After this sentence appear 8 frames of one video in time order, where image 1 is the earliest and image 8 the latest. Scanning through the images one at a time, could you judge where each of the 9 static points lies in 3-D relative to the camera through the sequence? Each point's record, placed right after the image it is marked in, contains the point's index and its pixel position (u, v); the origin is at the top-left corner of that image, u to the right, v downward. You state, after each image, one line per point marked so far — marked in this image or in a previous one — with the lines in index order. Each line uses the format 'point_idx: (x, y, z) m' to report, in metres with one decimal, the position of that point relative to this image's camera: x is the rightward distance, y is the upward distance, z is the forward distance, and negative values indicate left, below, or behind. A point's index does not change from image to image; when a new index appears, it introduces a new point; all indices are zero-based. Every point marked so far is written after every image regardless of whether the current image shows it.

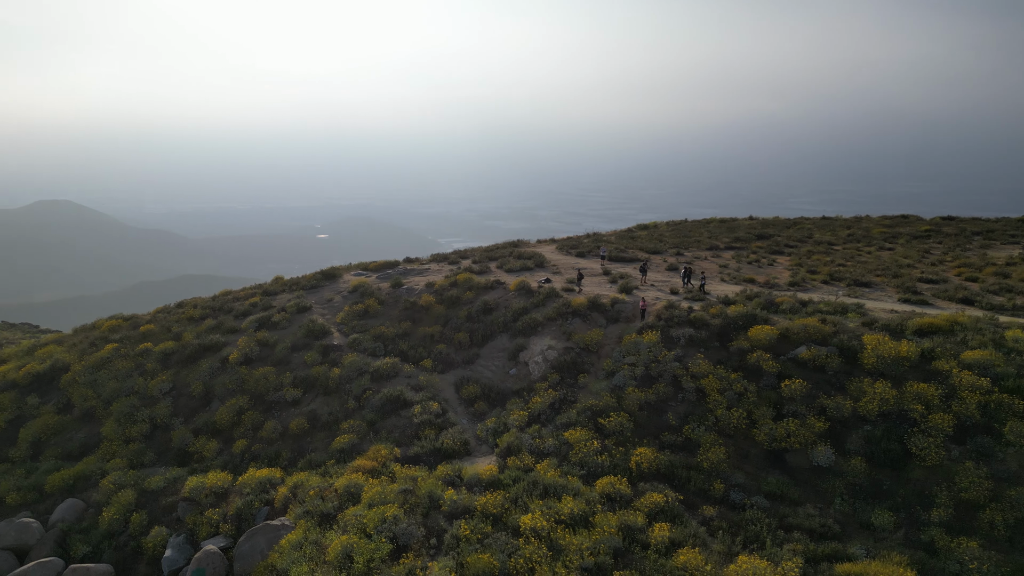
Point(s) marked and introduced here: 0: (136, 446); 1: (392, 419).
0: (-7.9, -3.3, +16.2) m
1: (-2.5, -2.7, +15.9) m
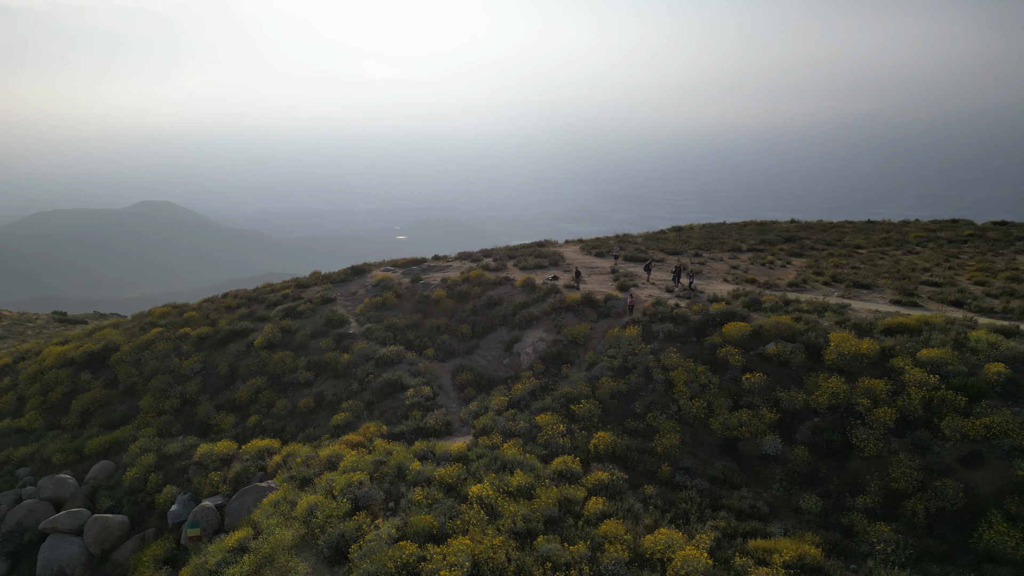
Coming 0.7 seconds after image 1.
0: (-8.1, -3.0, +18.2) m
1: (-2.8, -2.5, +17.4) m
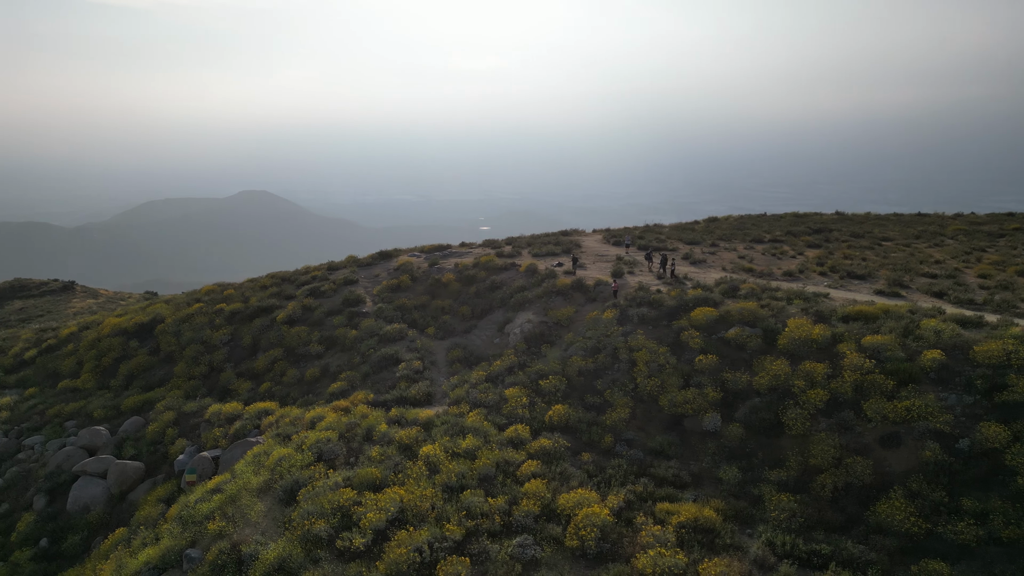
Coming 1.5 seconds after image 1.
0: (-8.4, -2.4, +20.4) m
1: (-3.2, -2.1, +19.0) m
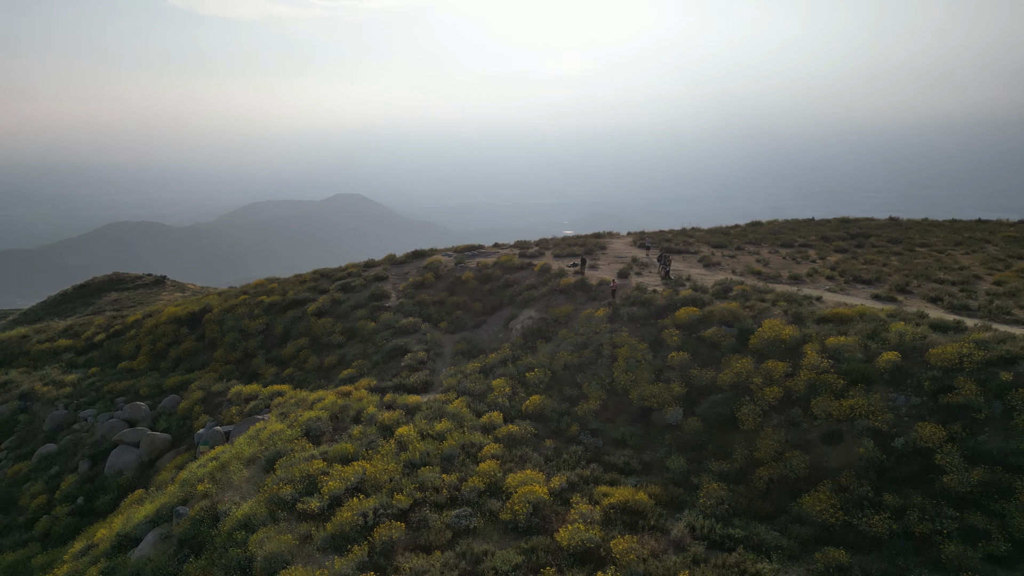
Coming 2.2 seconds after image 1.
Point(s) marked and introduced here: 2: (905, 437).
0: (-8.2, -2.2, +22.4) m
1: (-3.2, -1.9, +20.3) m
2: (+6.3, -2.4, +12.3) m
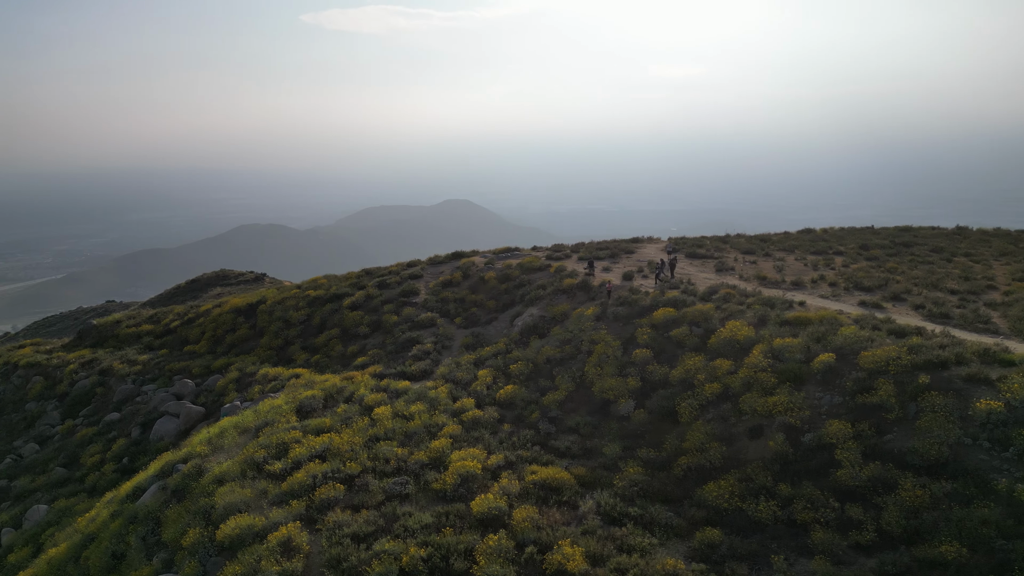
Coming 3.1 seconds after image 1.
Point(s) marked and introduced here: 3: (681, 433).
0: (-7.9, -2.0, +24.9) m
1: (-3.2, -1.8, +22.1) m
2: (+5.0, -2.4, +12.9) m
3: (+3.1, -2.7, +14.4) m
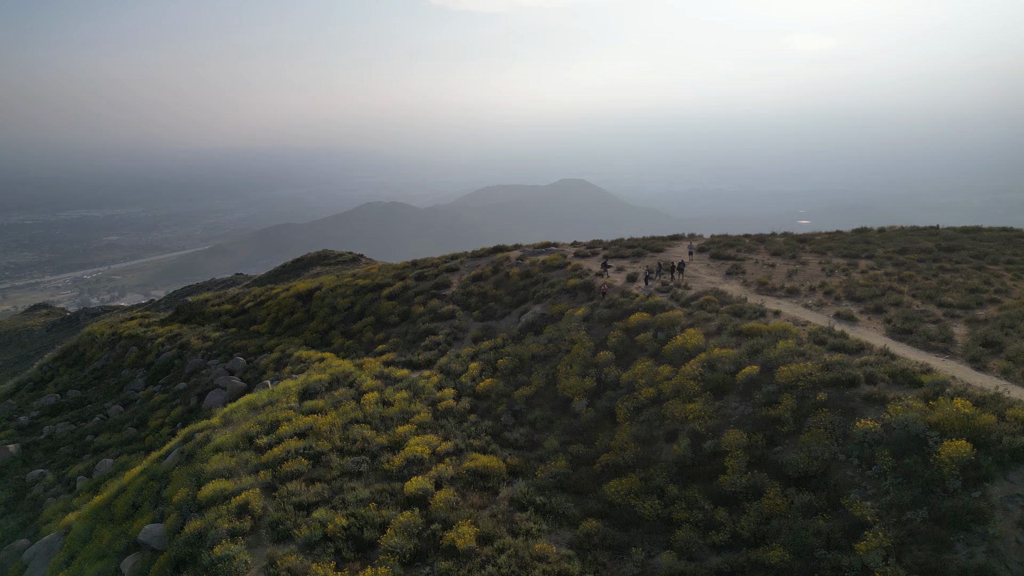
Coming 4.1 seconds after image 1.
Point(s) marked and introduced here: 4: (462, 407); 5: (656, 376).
0: (-7.2, -1.6, +27.7) m
1: (-3.0, -1.7, +24.3) m
2: (+3.7, -2.7, +13.9) m
3: (+2.0, -2.9, +15.8) m
4: (-1.2, -2.8, +18.4) m
5: (+3.1, -1.9, +16.5) m
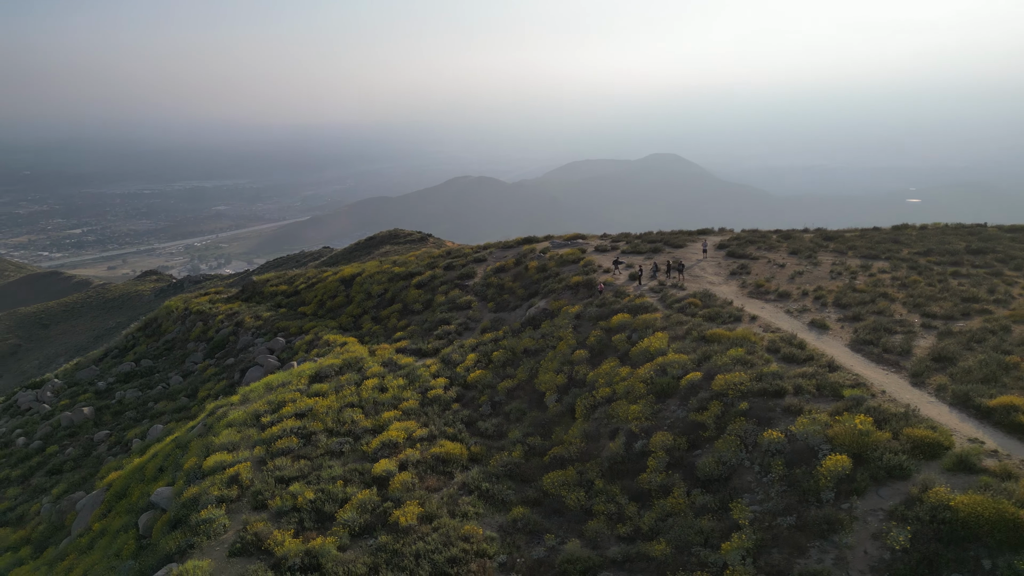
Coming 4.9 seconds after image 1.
0: (-6.5, -1.2, +30.1) m
1: (-2.7, -1.4, +26.2) m
2: (+2.6, -3.0, +15.1) m
3: (+1.3, -3.1, +17.2) m
4: (-1.7, -2.8, +20.2) m
5: (+2.4, -2.0, +17.7) m
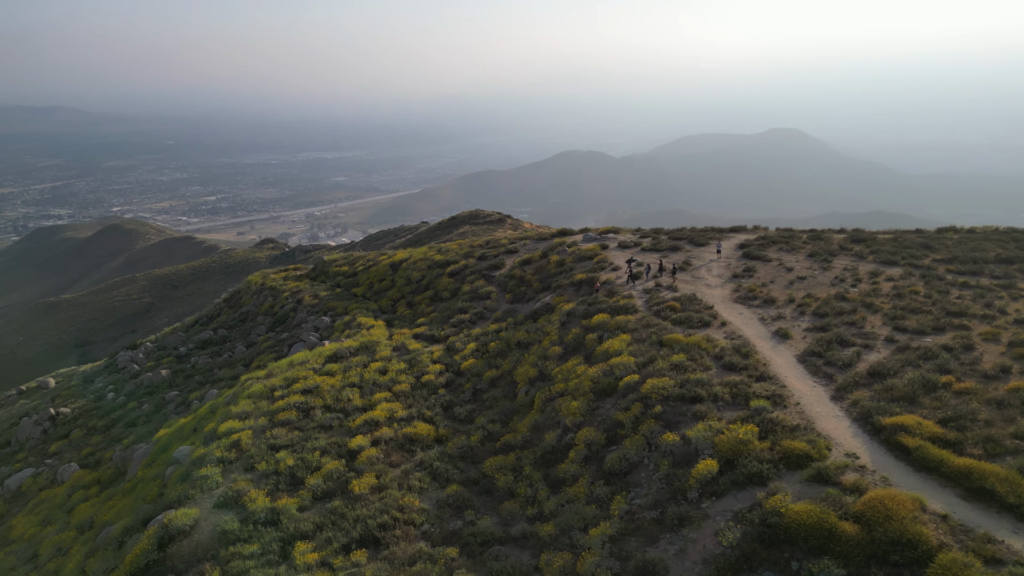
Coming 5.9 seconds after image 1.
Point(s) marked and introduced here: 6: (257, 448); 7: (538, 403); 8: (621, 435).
0: (-5.4, -0.6, +32.9) m
1: (-2.3, -1.1, +28.6) m
2: (+1.4, -3.2, +16.9) m
3: (+0.3, -3.2, +19.1) m
4: (-2.1, -2.7, +22.5) m
5: (+1.6, -2.2, +19.5) m
6: (-6.3, -3.9, +18.9) m
7: (+0.6, -2.9, +19.2) m
8: (+2.3, -3.1, +16.0) m
